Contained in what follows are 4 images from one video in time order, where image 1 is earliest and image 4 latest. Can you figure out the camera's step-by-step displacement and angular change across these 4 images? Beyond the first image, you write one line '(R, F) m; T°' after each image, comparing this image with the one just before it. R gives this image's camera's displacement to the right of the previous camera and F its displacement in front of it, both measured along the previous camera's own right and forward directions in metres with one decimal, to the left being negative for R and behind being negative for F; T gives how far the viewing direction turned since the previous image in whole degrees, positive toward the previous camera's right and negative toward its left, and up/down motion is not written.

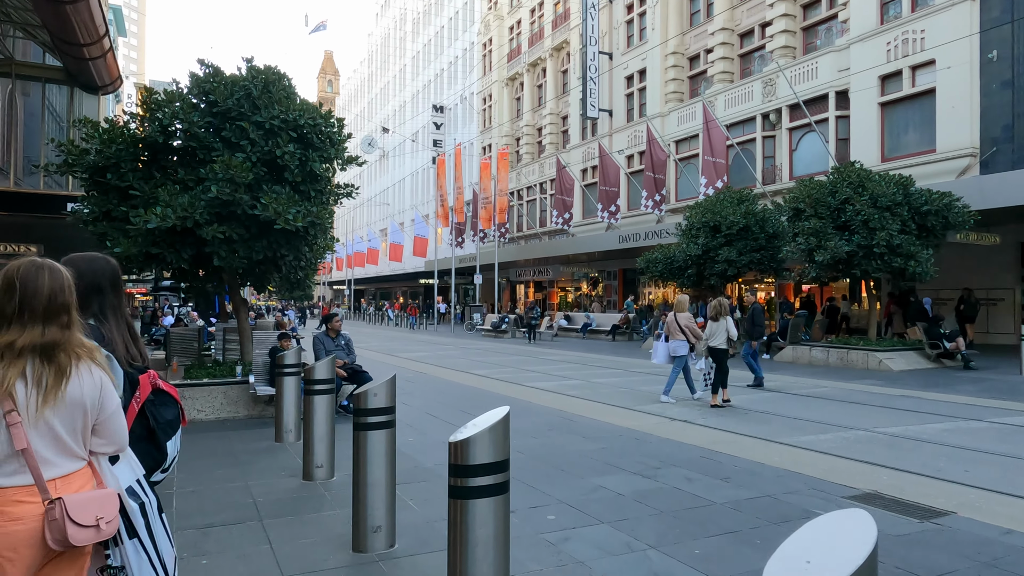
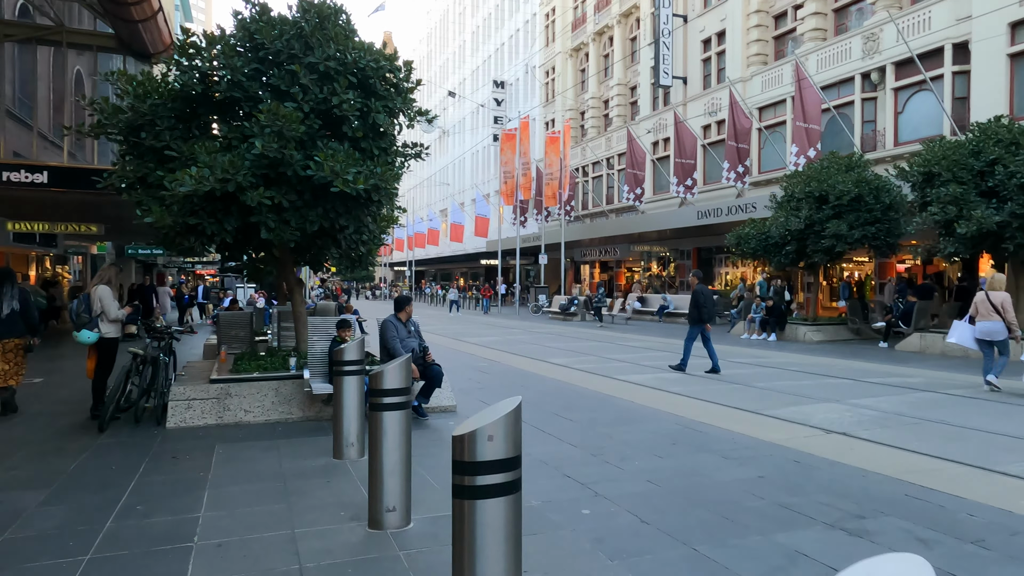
(-0.5, +1.6) m; -5°
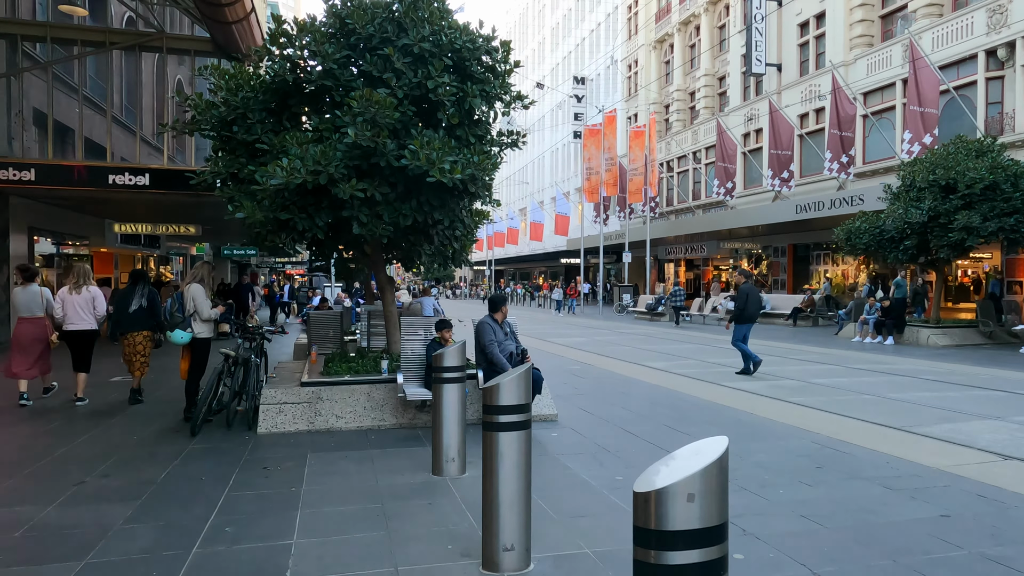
(-0.3, +0.6) m; -7°
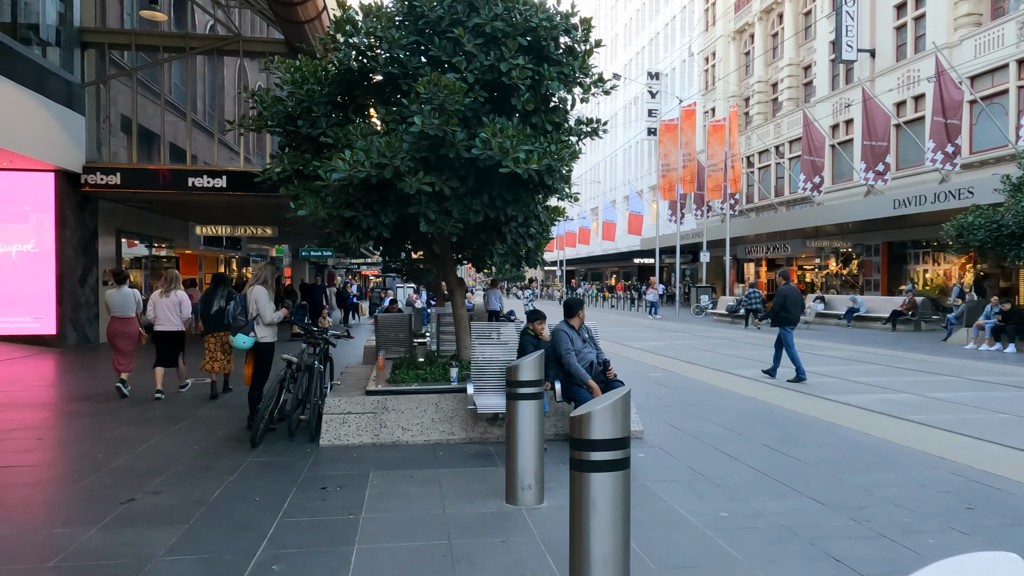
(-0.1, +0.6) m; -6°
